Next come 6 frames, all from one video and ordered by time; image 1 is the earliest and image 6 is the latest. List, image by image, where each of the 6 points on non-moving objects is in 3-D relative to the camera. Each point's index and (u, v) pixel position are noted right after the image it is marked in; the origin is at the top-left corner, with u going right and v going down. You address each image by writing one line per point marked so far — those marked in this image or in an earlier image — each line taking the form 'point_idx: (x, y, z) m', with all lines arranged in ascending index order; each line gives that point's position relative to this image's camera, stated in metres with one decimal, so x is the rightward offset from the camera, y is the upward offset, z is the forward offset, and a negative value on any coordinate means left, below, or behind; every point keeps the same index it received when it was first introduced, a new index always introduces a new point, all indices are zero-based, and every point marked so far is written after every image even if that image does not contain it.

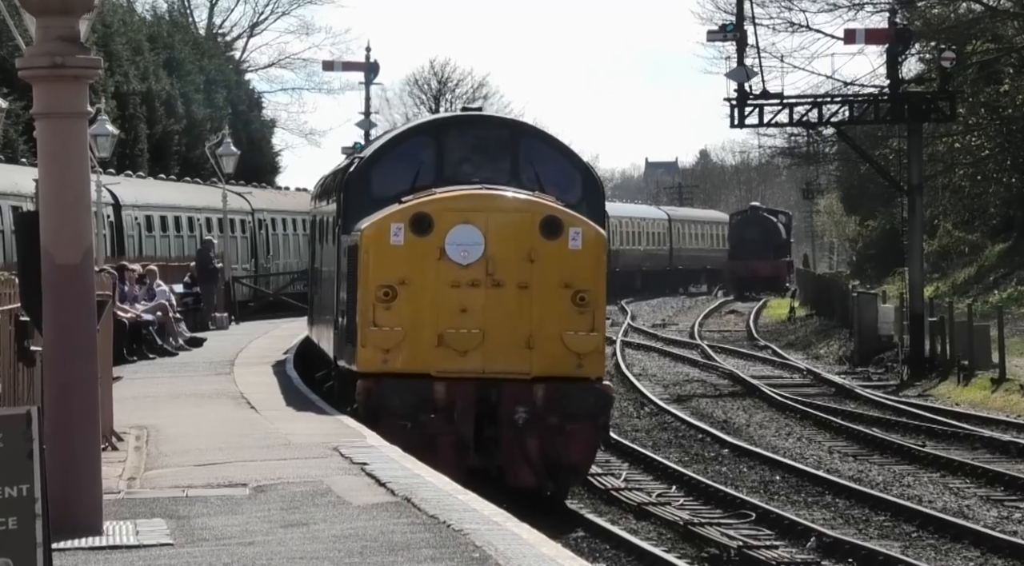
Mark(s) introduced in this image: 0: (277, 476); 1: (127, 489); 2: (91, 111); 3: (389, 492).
0: (-1.6, -1.3, +13.5) m
1: (-2.5, -1.3, +13.2) m
2: (-2.4, +1.0, +11.4) m
3: (-0.8, -1.3, +12.9) m
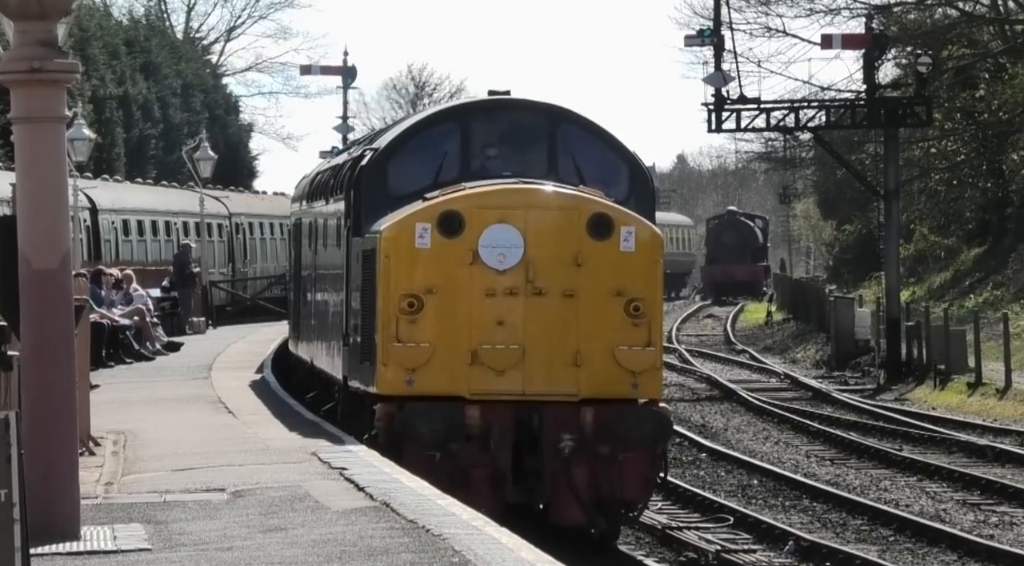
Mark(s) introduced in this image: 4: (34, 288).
0: (-1.7, -1.3, +13.5) m
1: (-2.7, -1.4, +13.2) m
2: (-2.5, +0.9, +11.4) m
3: (-0.9, -1.3, +12.9) m
4: (-2.6, 0.0, +11.1) m
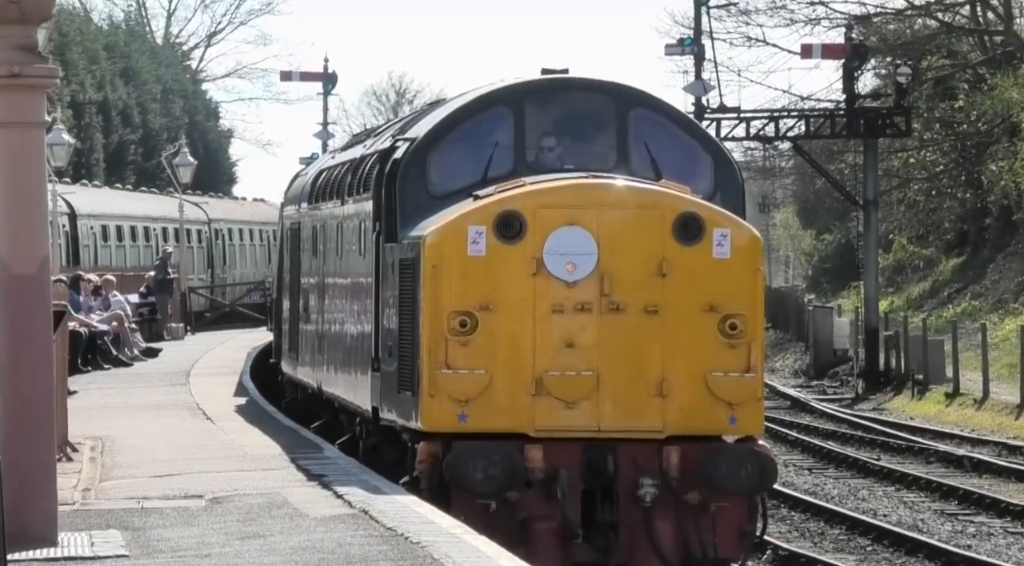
0: (-1.9, -1.4, +13.4) m
1: (-2.8, -1.4, +13.1) m
2: (-2.6, +0.9, +11.3) m
3: (-1.1, -1.4, +12.9) m
4: (-2.7, 0.0, +11.1) m
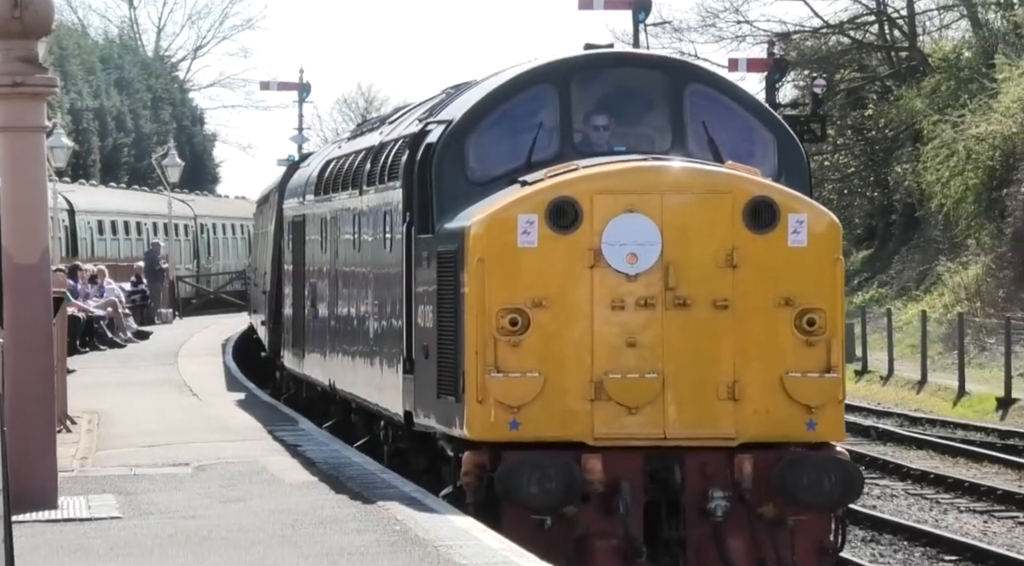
0: (-2.2, -1.3, +14.8) m
1: (-3.1, -1.3, +14.5) m
2: (-2.9, +1.0, +12.7) m
3: (-1.4, -1.3, +14.2) m
4: (-3.0, 0.0, +12.5) m
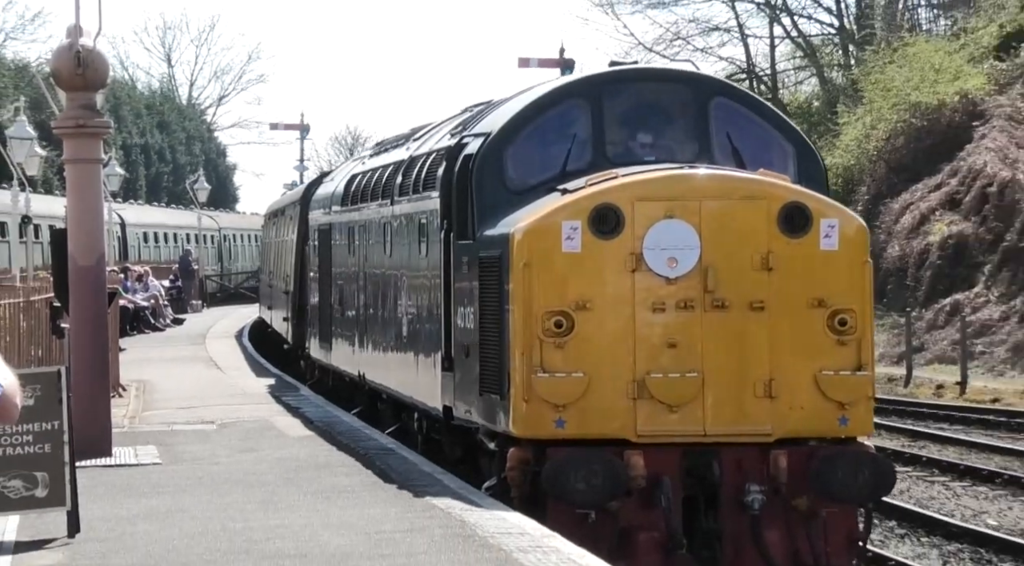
0: (-2.5, -1.3, +18.6) m
1: (-3.5, -1.3, +18.4) m
2: (-3.3, +1.0, +16.6) m
3: (-1.8, -1.3, +18.1) m
4: (-3.5, 0.0, +16.3) m
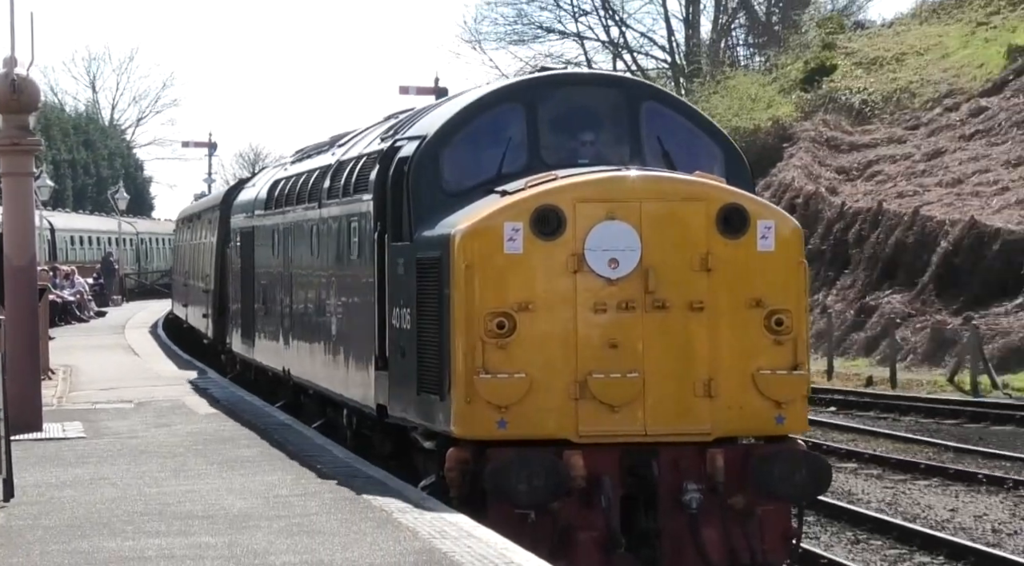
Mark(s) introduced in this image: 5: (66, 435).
0: (-3.8, -1.2, +21.3) m
1: (-4.7, -1.3, +20.9) m
2: (-4.5, +1.0, +19.1) m
3: (-3.0, -1.3, +20.7) m
4: (-4.6, +0.1, +18.9) m
5: (-4.3, -1.4, +19.4) m
